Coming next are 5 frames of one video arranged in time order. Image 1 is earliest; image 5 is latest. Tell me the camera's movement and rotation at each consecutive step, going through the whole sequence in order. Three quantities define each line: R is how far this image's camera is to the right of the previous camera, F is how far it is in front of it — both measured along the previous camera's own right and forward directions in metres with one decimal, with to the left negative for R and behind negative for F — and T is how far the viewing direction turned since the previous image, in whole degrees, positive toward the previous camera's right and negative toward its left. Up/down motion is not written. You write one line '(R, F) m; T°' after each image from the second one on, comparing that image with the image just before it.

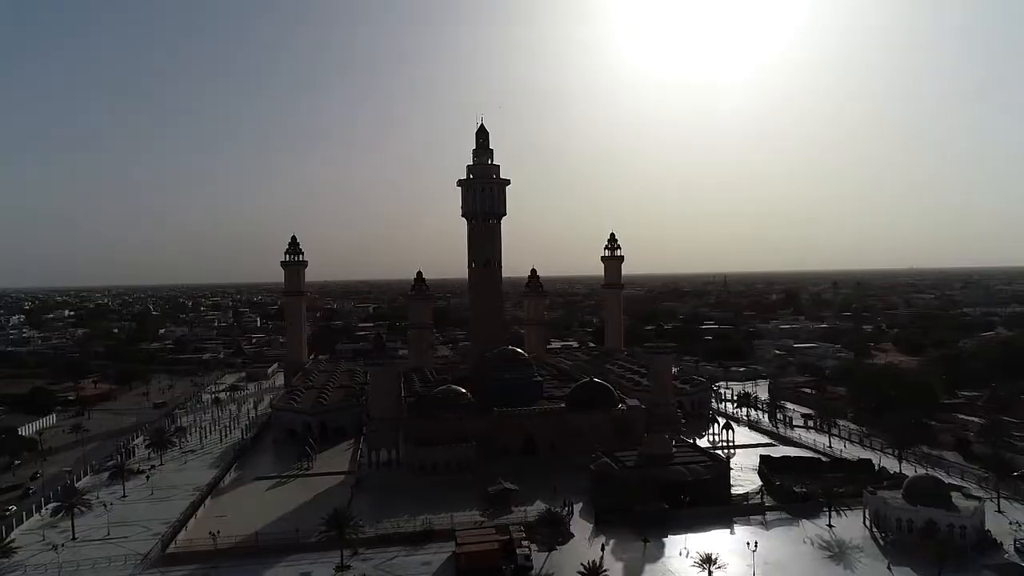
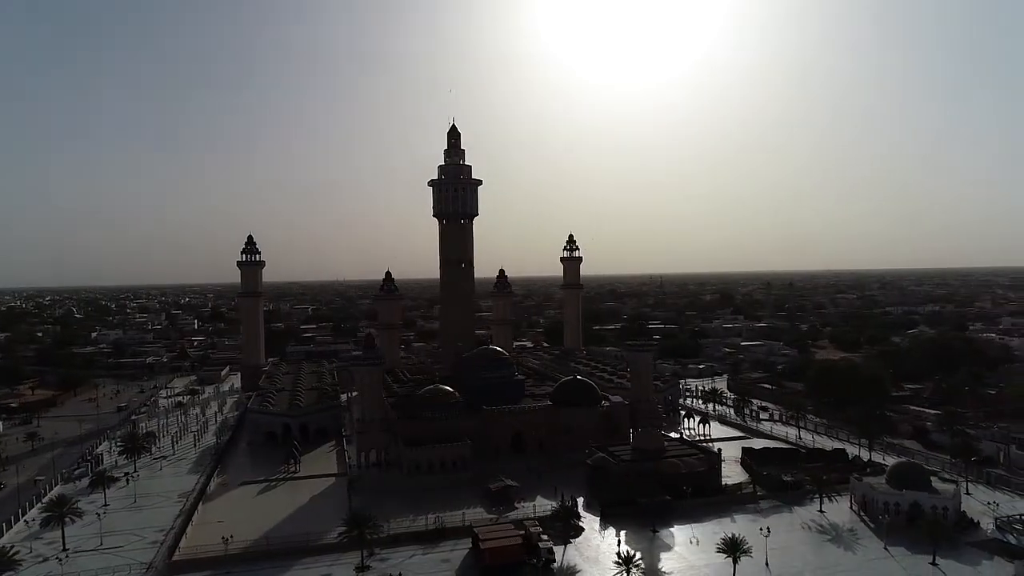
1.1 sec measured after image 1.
(-2.3, -0.2) m; +5°
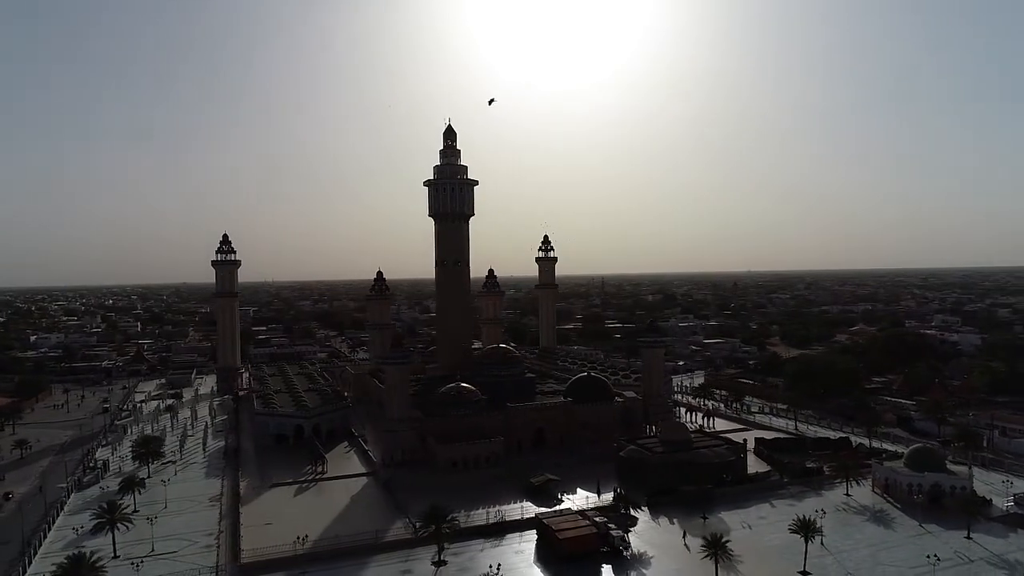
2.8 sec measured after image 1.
(-3.8, -0.3) m; +5°
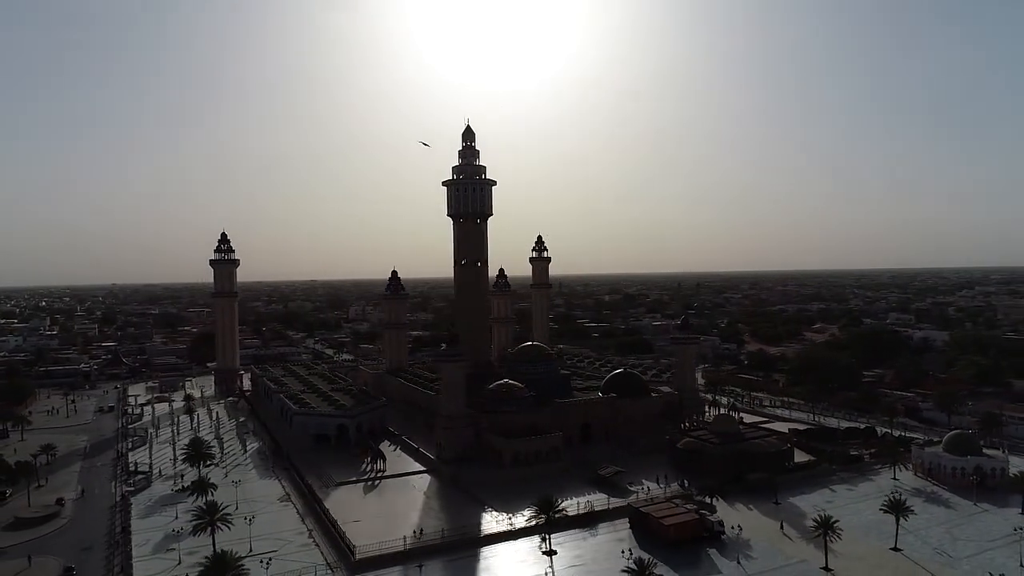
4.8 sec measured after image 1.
(-4.5, -0.4) m; +4°
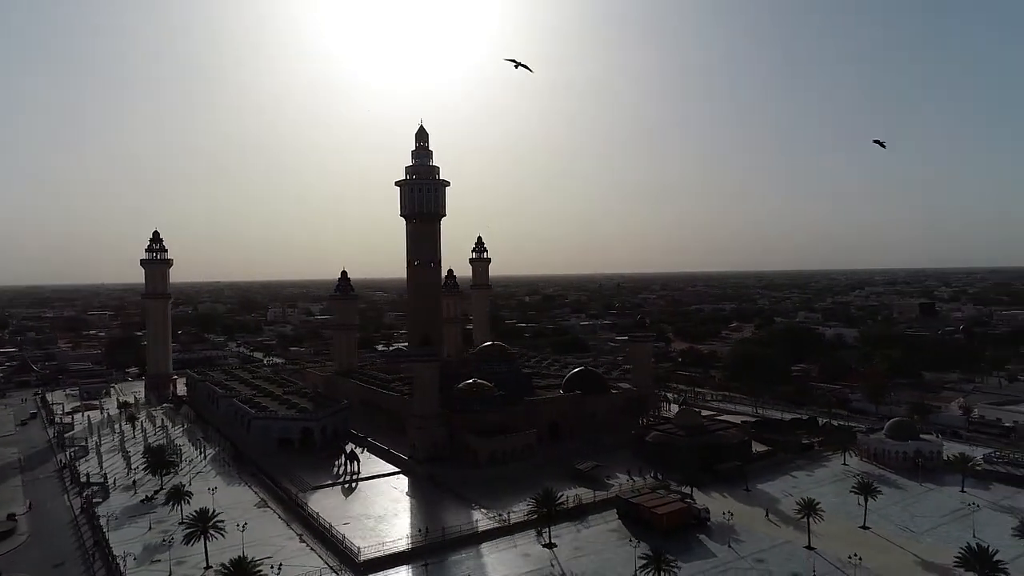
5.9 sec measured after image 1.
(-2.4, -0.3) m; +7°
